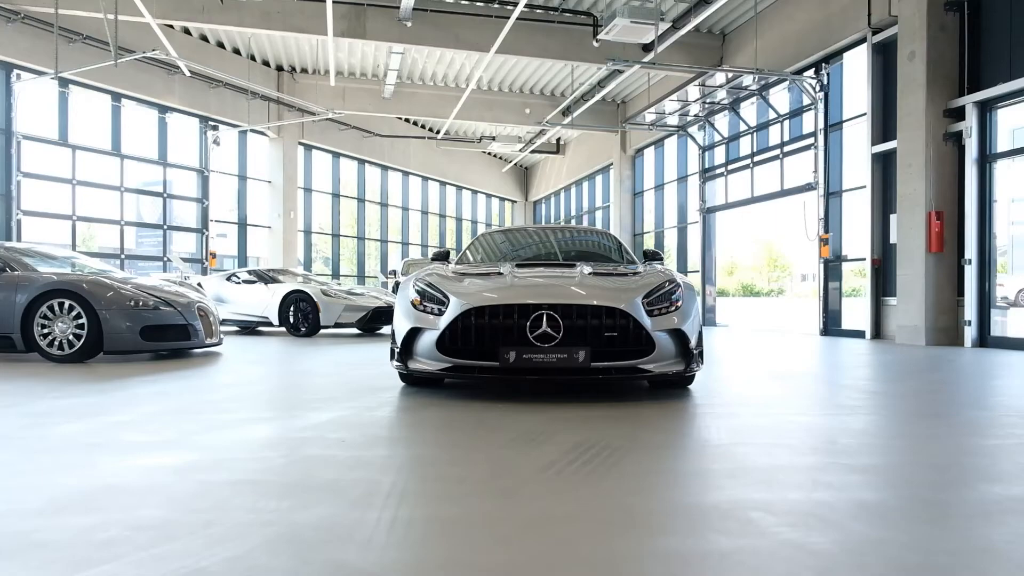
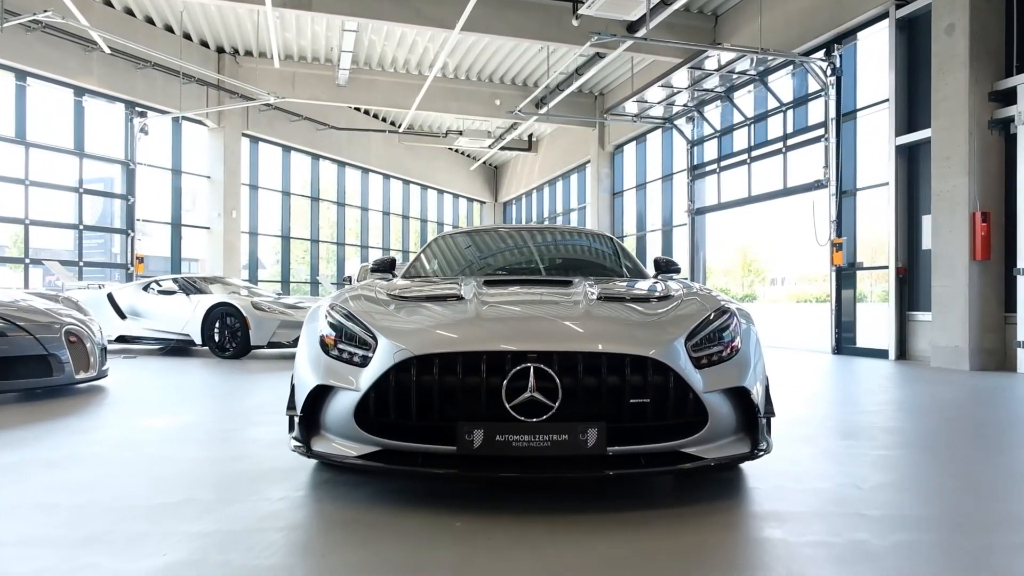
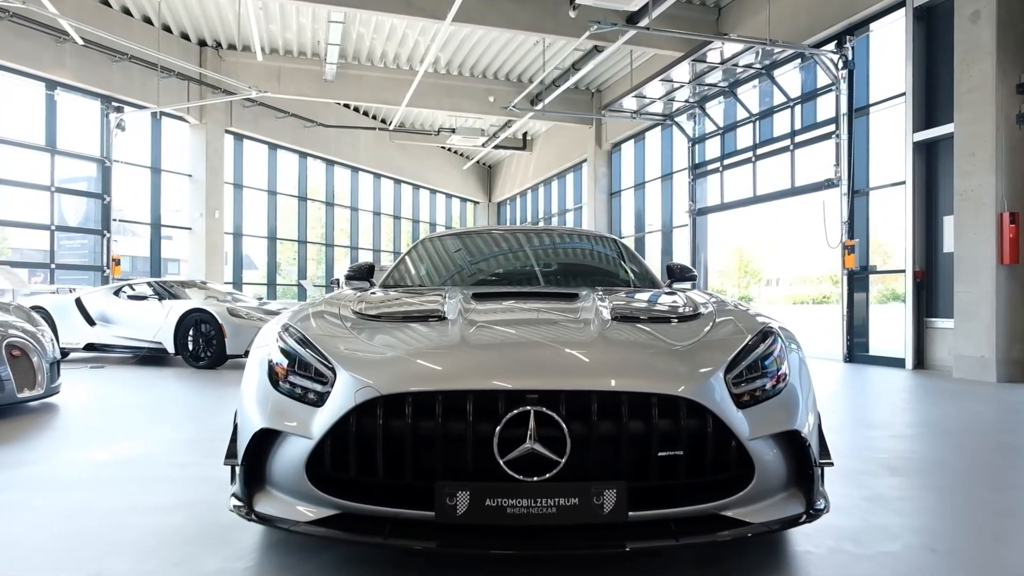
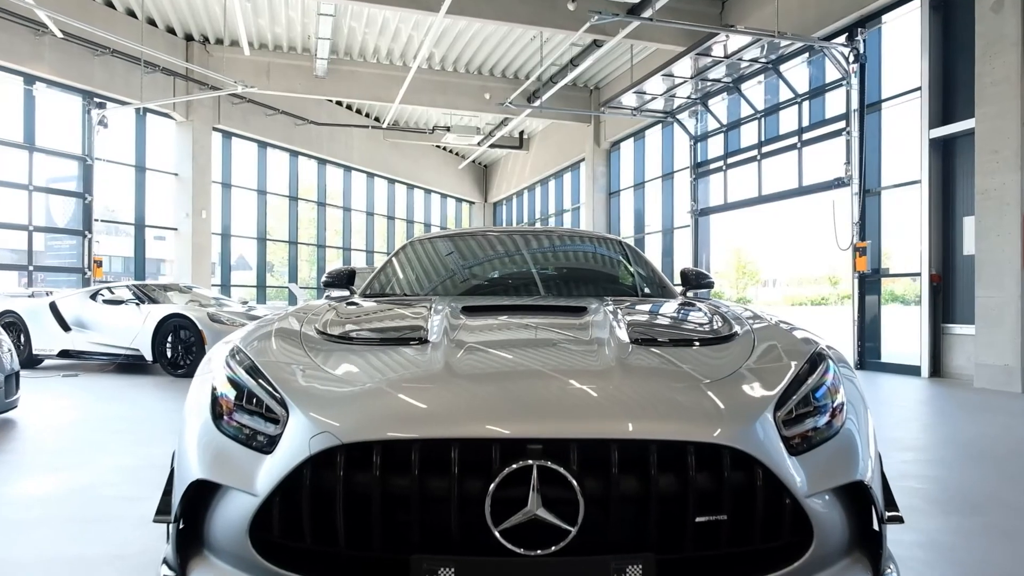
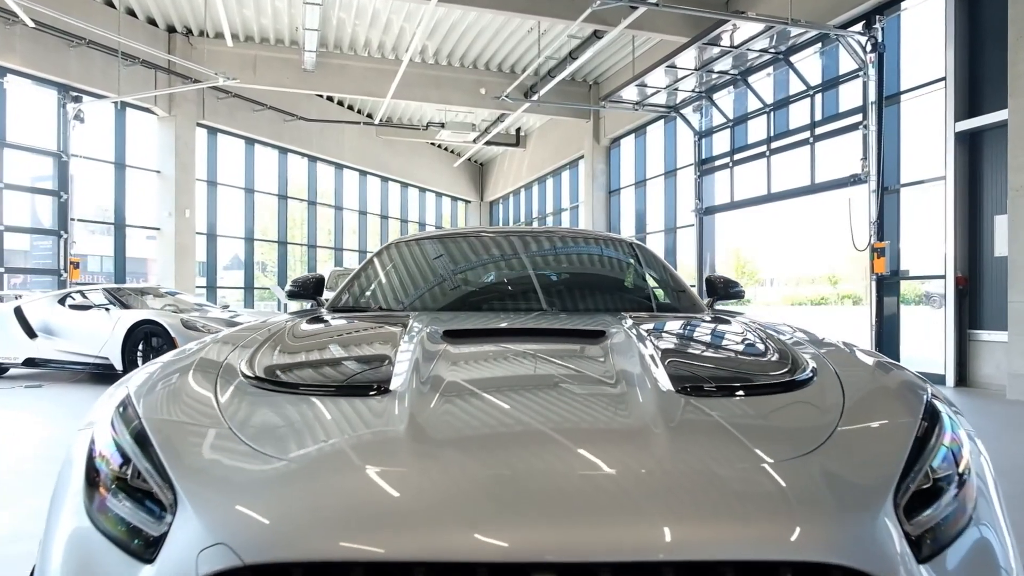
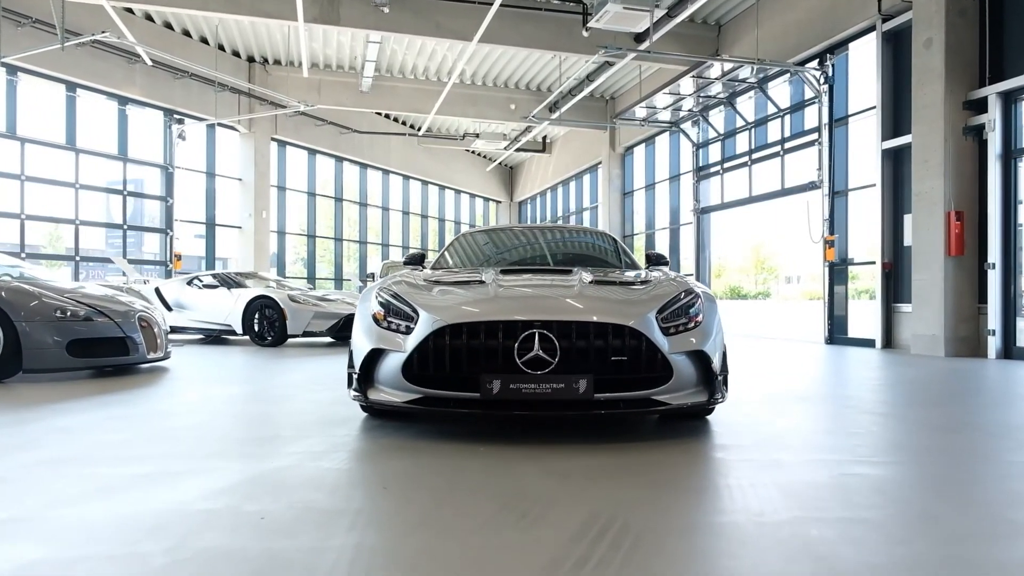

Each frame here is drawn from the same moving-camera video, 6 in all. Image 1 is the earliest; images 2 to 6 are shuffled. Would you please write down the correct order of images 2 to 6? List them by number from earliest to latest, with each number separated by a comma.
6, 2, 3, 4, 5
